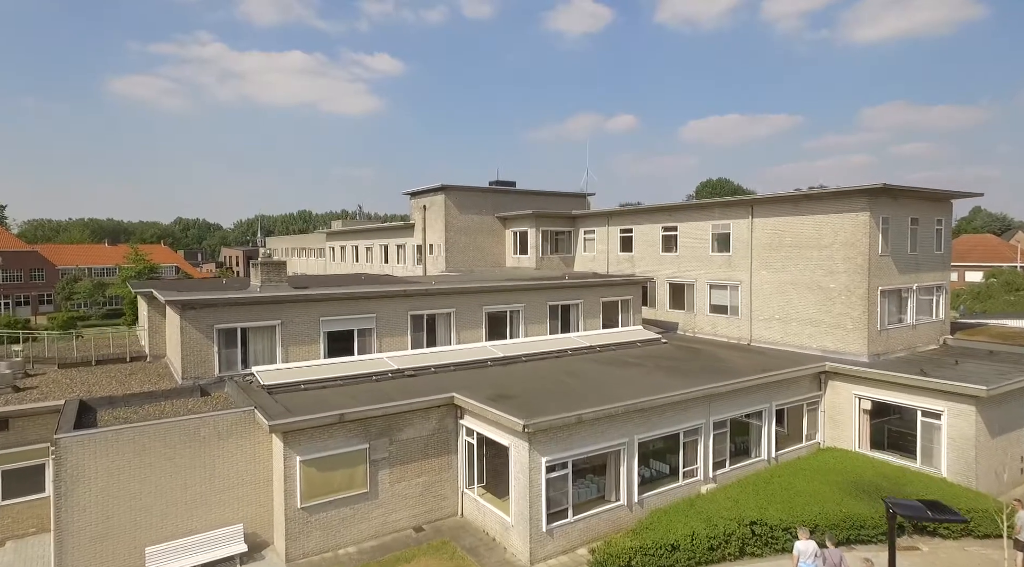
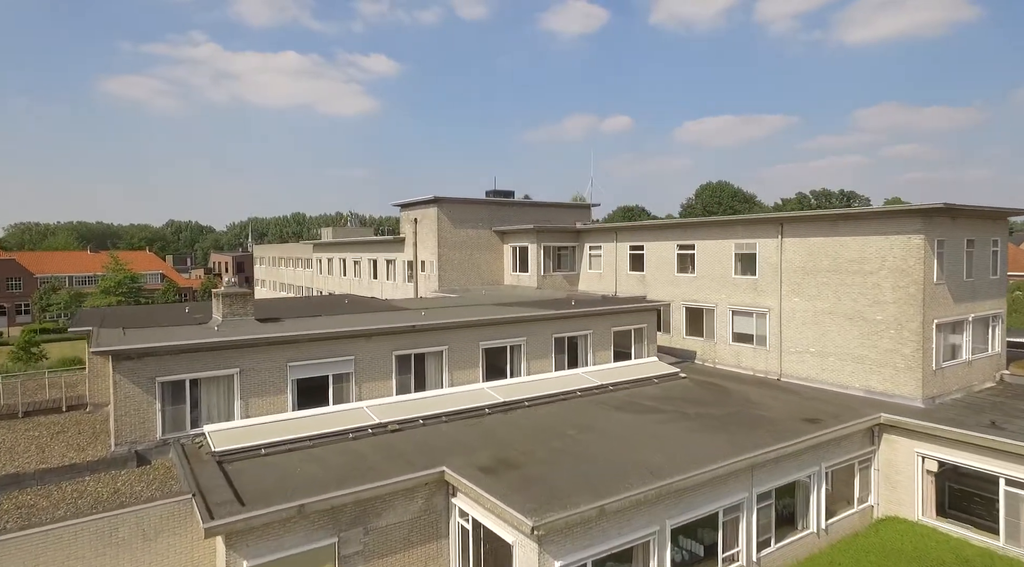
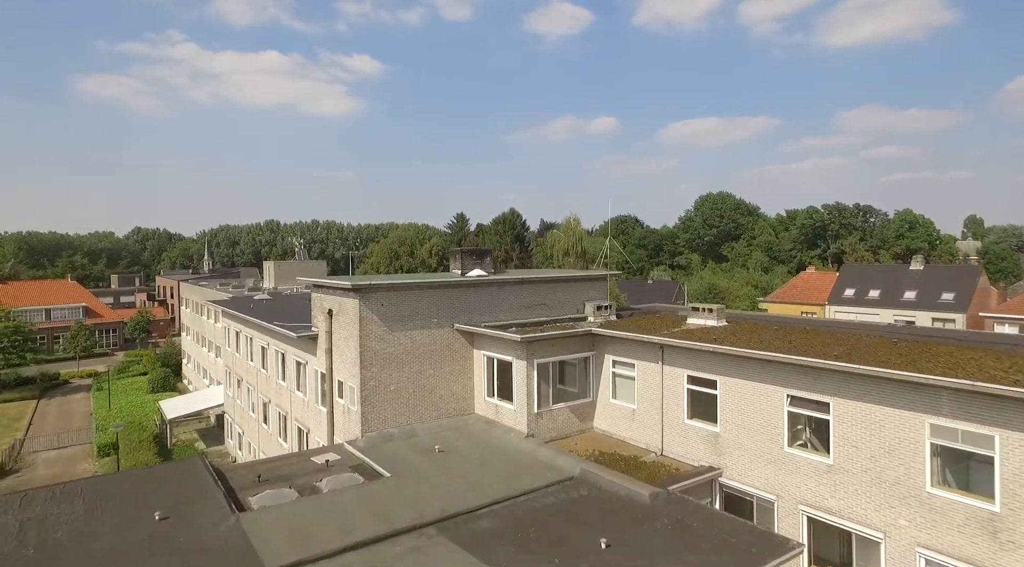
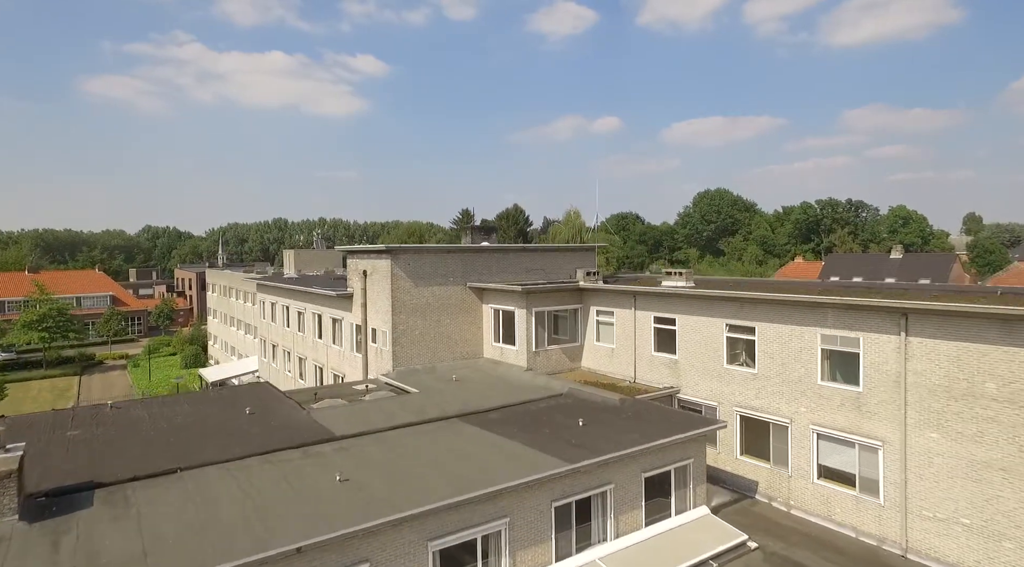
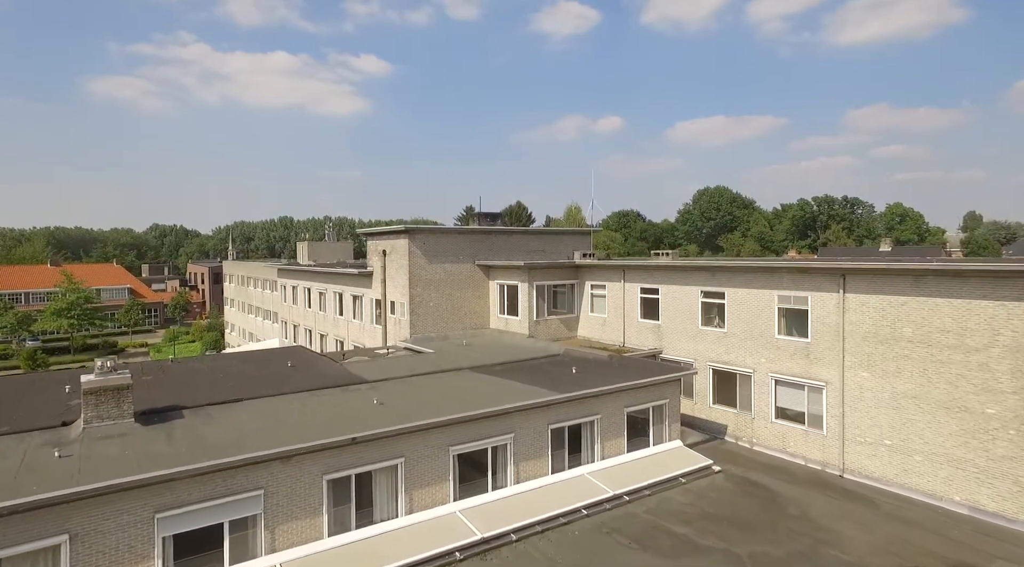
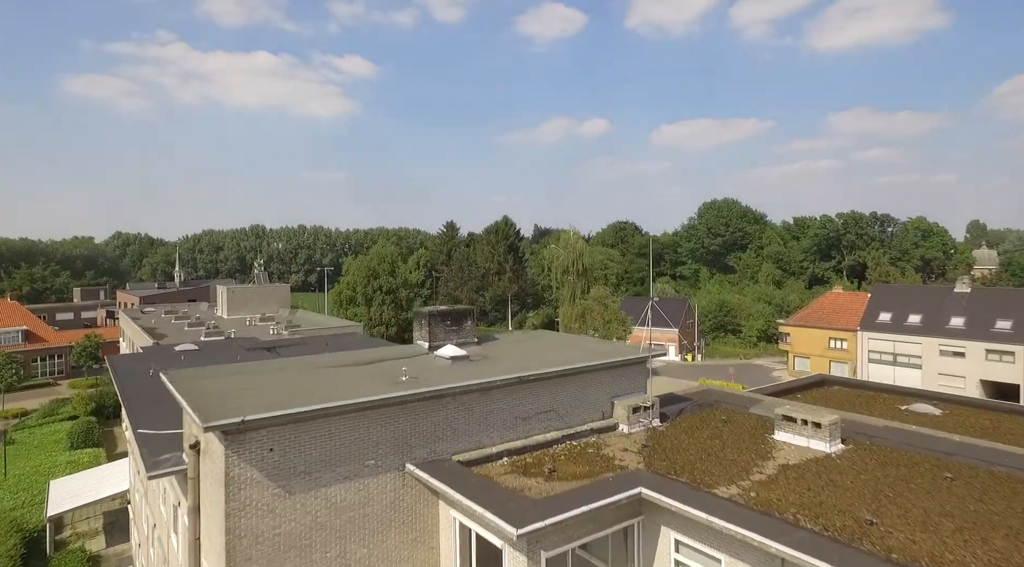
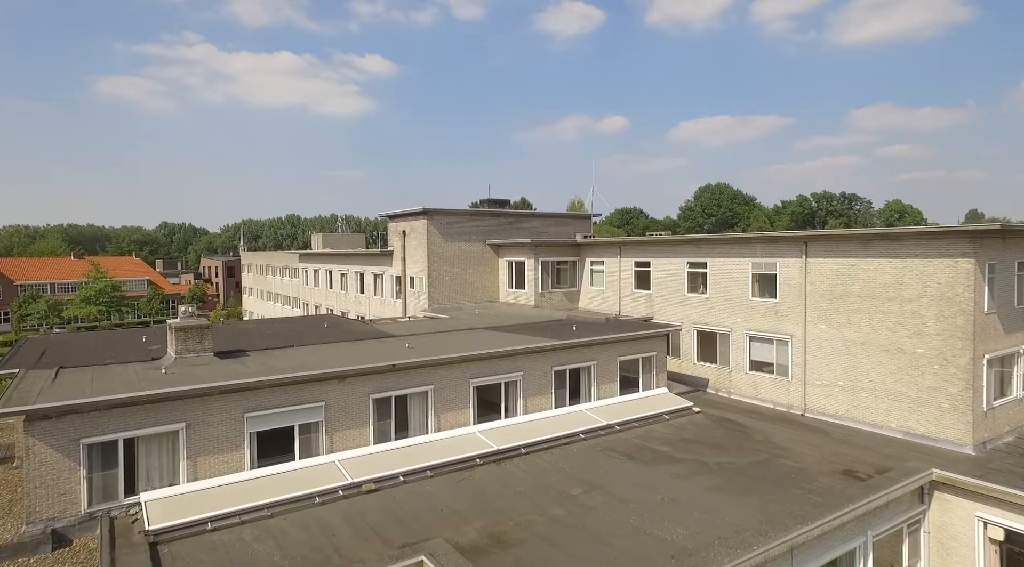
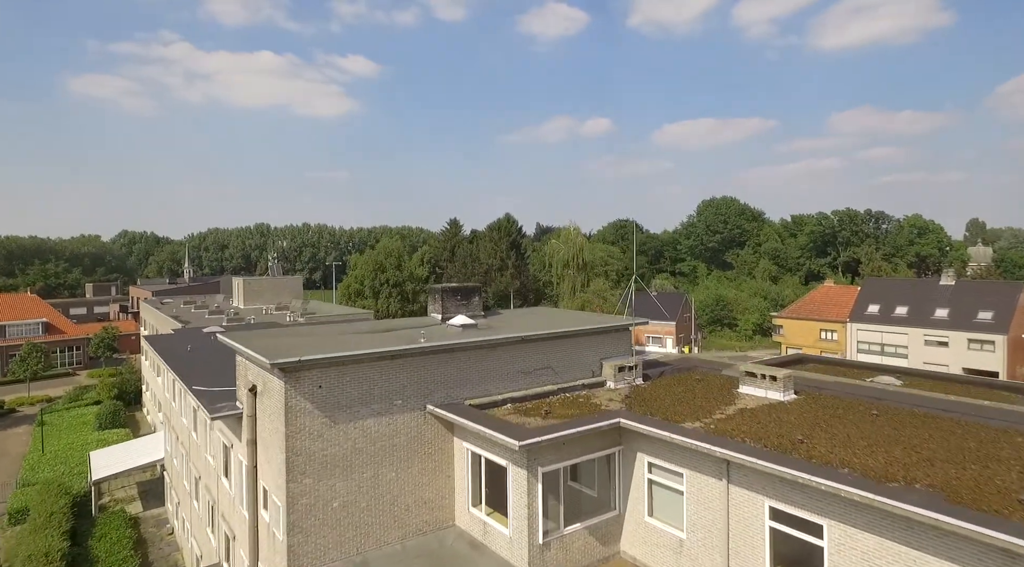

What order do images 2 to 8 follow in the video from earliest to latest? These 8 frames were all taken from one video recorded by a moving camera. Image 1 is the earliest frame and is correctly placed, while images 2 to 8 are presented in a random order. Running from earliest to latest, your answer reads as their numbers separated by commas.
2, 7, 5, 4, 3, 8, 6
